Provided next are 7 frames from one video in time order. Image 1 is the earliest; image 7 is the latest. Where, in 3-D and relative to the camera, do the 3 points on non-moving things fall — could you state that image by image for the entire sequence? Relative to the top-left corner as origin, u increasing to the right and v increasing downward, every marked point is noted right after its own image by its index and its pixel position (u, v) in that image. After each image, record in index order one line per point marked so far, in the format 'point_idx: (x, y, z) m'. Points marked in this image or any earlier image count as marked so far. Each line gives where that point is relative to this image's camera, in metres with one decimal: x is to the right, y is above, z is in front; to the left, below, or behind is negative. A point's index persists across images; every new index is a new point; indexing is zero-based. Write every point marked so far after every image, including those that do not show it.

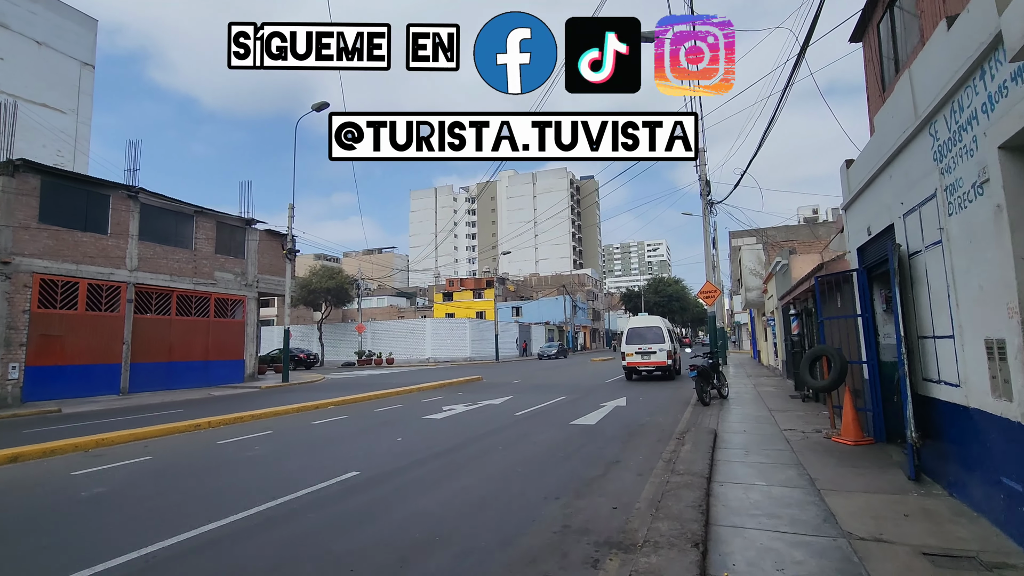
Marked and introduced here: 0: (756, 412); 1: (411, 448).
0: (+4.7, -2.4, +10.8) m
1: (-1.6, -2.5, +8.8) m
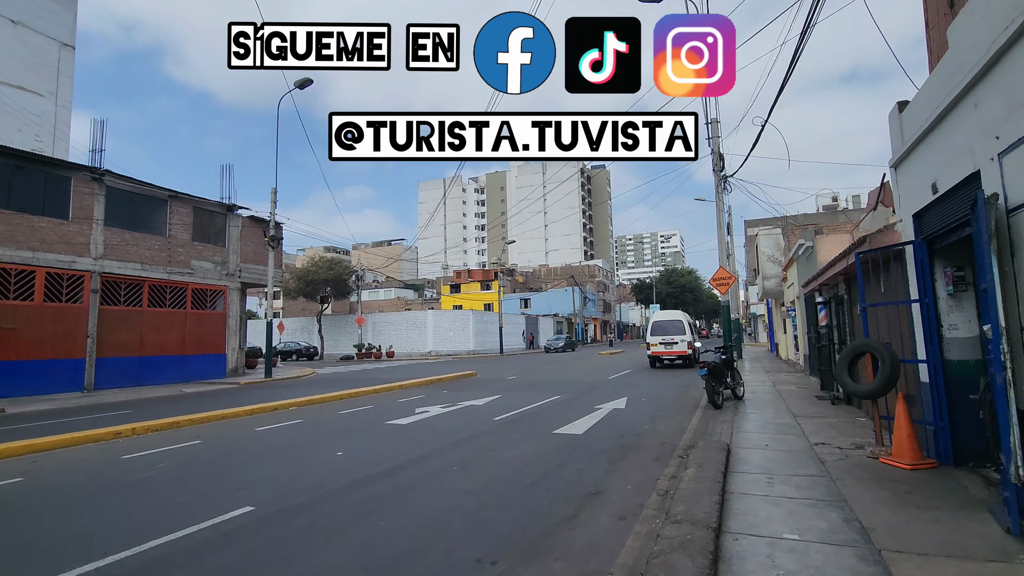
0: (+4.3, -2.1, +9.1) m
1: (-2.0, -2.3, +7.3) m
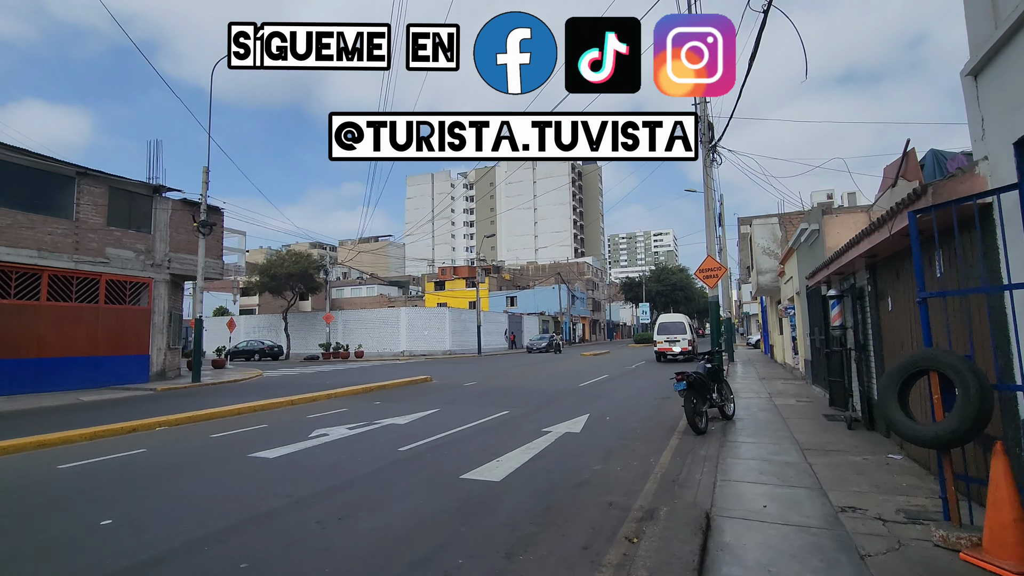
0: (+3.2, -1.9, +6.7) m
1: (-3.1, -2.1, +4.8) m
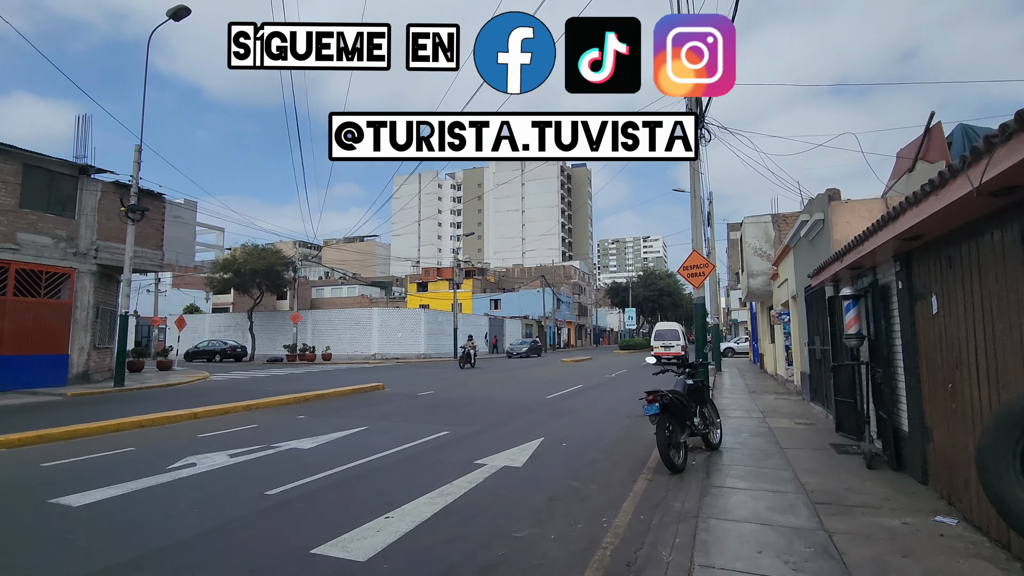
0: (+2.3, -1.9, +4.8) m
1: (-3.9, -1.9, +2.8) m
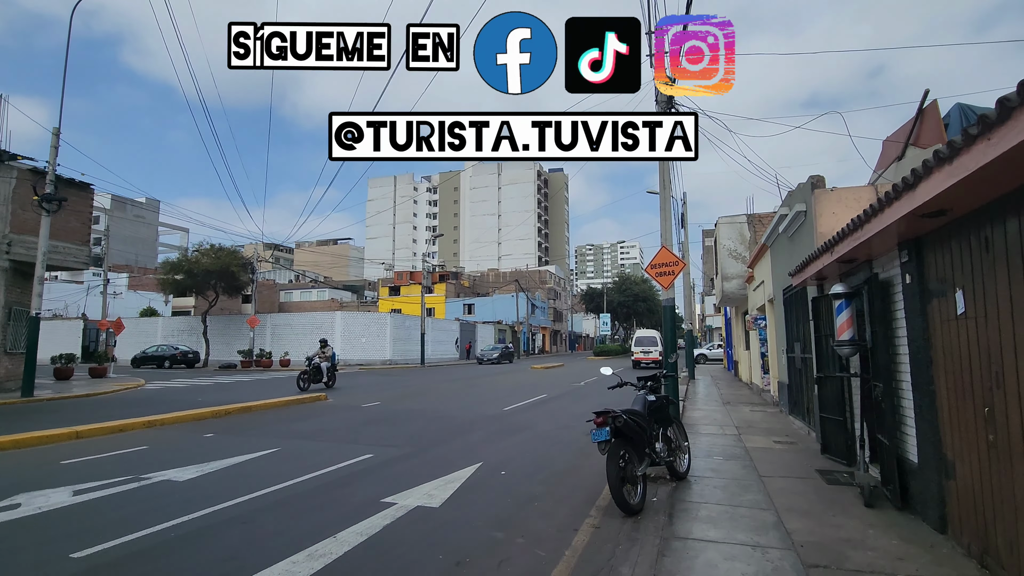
0: (+1.6, -1.8, +3.6) m
1: (-4.6, -1.8, +1.3) m
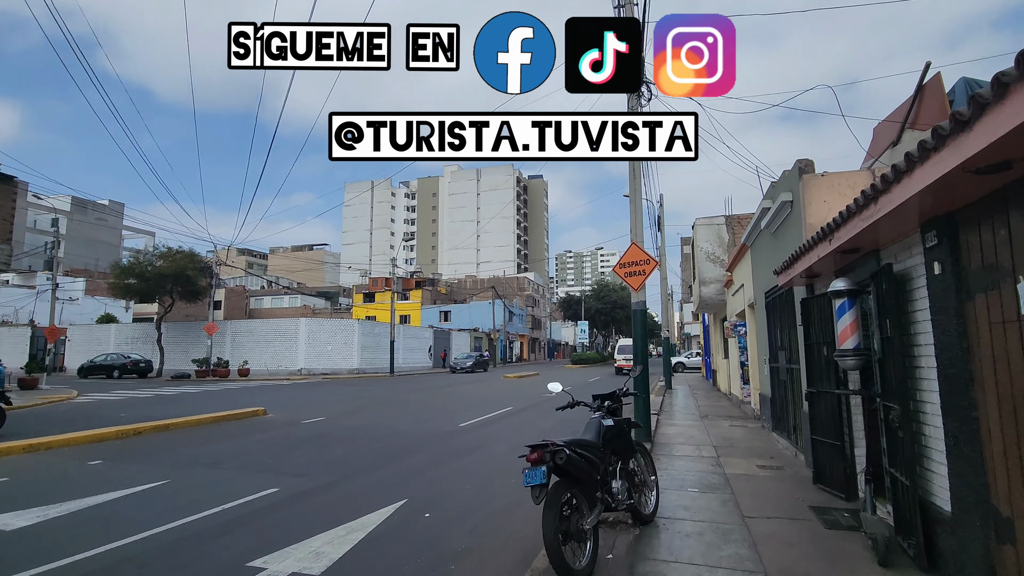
0: (+1.0, -1.8, +2.4) m
1: (-5.1, -1.7, -0.1) m
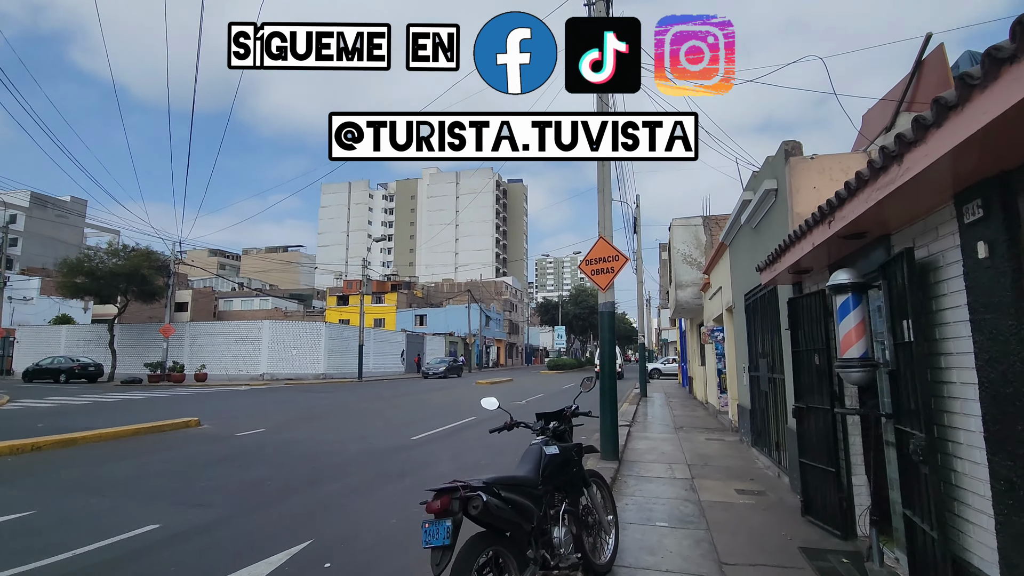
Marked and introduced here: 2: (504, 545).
0: (+0.6, -1.7, +1.4) m
1: (-5.4, -1.5, -1.3) m
2: (-0.1, -1.3, +2.8) m
